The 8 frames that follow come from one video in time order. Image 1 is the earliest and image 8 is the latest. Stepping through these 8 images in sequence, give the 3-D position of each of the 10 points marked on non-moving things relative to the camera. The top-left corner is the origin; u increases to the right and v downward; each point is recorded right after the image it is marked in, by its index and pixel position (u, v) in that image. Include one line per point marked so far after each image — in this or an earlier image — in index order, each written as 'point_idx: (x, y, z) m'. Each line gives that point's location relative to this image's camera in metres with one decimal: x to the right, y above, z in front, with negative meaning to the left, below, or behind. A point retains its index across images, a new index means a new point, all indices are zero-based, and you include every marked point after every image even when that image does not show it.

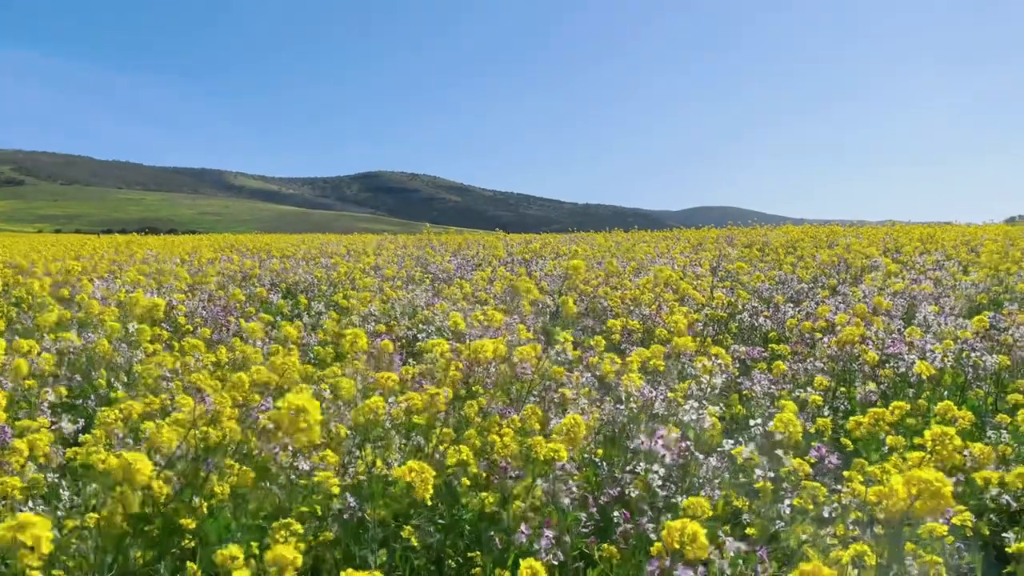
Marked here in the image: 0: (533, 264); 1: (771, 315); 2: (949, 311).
0: (+0.3, +0.4, +12.7) m
1: (+2.5, -0.3, +8.3) m
2: (+4.6, -0.2, +8.8) m
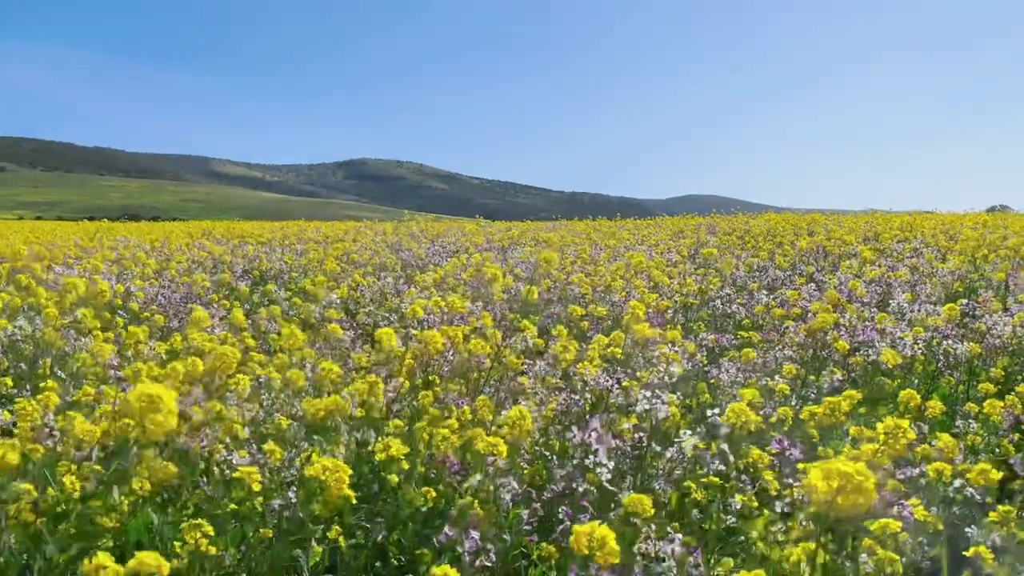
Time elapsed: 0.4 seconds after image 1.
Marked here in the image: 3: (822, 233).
0: (0.0, +0.6, +12.6) m
1: (+2.3, -0.1, +8.2) m
2: (+4.3, -0.1, +8.7) m
3: (+6.4, +1.1, +17.3) m
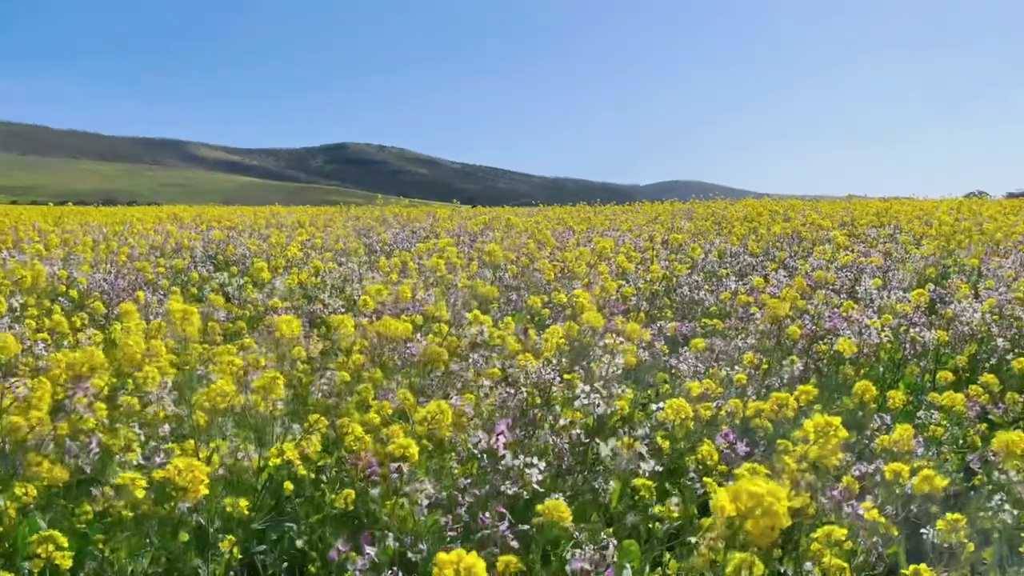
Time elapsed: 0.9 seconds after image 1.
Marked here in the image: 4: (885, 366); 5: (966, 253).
0: (-0.5, +0.8, +12.3) m
1: (+1.9, 0.0, +8.0) m
2: (+3.9, 0.0, +8.6) m
3: (+5.9, +1.4, +17.2) m
4: (+2.5, -0.5, +5.7) m
5: (+5.8, +0.5, +10.7) m
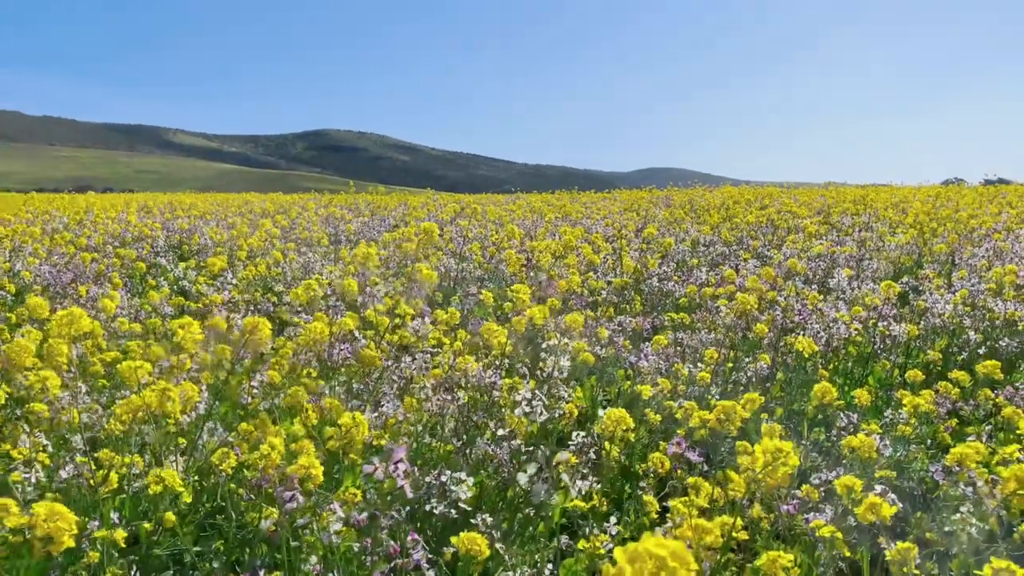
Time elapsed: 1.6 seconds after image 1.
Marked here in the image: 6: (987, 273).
0: (-0.9, +0.9, +12.1) m
1: (+1.6, +0.1, +7.8) m
2: (+3.6, +0.1, +8.4) m
3: (+5.3, +1.7, +17.0) m
4: (+2.3, -0.5, +5.5) m
5: (+5.4, +0.6, +10.6) m
6: (+4.2, +0.1, +7.4) m
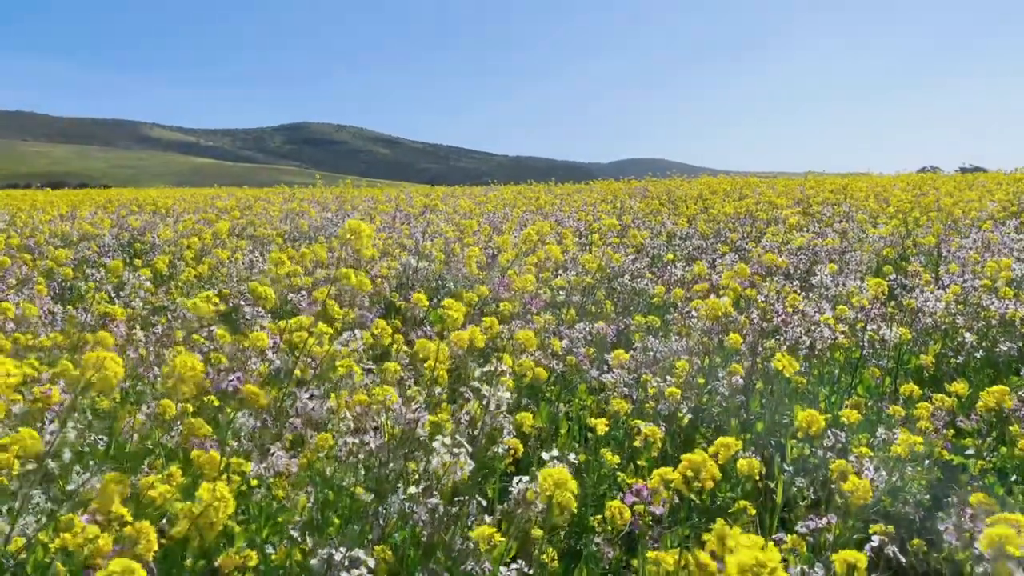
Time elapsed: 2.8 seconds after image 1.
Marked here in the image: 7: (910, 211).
0: (-1.3, +0.9, +11.5) m
1: (+1.2, +0.1, +7.3) m
2: (+3.2, +0.2, +7.9) m
3: (+4.8, +1.8, +16.6) m
4: (+2.0, -0.5, +5.0) m
5: (+5.0, +0.7, +10.1) m
6: (+3.9, +0.2, +6.9) m
7: (+5.8, +1.1, +12.1) m
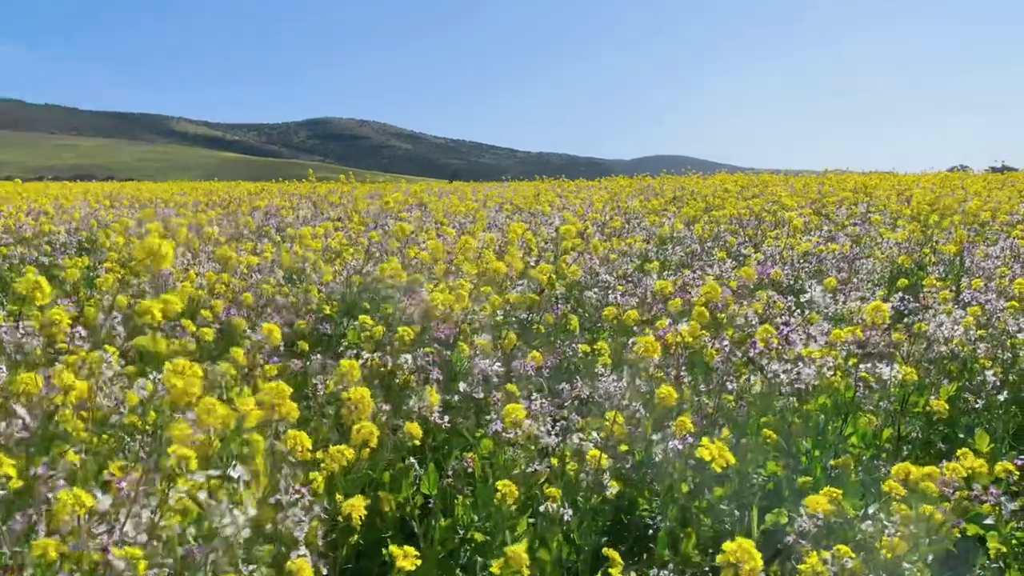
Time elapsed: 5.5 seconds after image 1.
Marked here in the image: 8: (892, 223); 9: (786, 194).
0: (-1.6, +0.9, +10.6) m
1: (+0.9, 0.0, +6.4) m
2: (+2.9, +0.1, +6.9) m
3: (+4.7, +1.7, +15.5) m
4: (+1.6, -0.6, +4.1) m
5: (+4.7, +0.6, +9.1) m
6: (+3.5, 0.0, +5.9) m
7: (+5.5, +1.0, +11.0) m
8: (+4.8, +0.8, +10.7) m
9: (+5.0, +1.7, +15.3) m
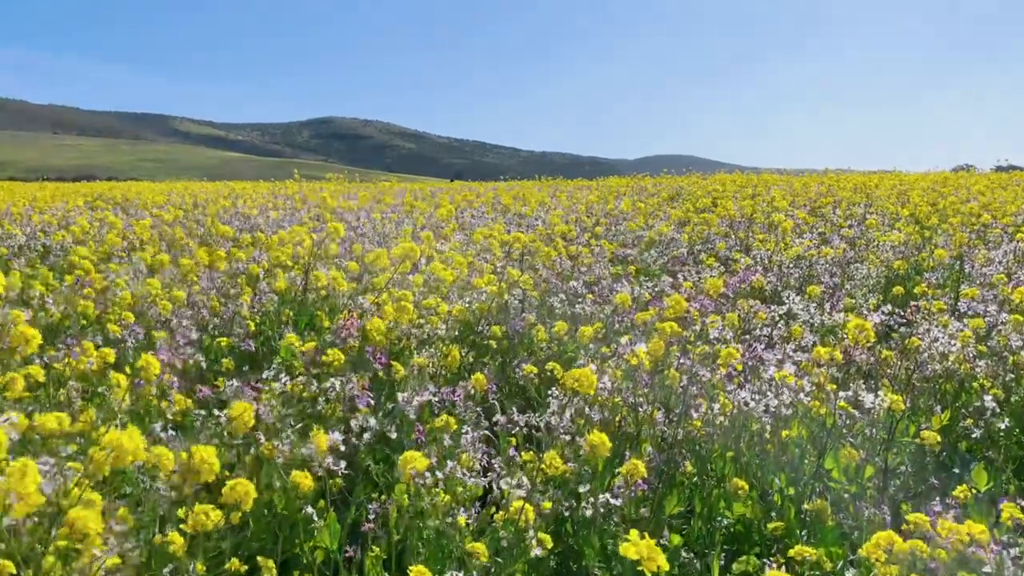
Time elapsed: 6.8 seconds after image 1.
0: (-1.8, +0.8, +10.2) m
1: (+0.6, -0.1, +5.9) m
2: (+2.6, 0.0, +6.5) m
3: (+4.5, +1.6, +15.1) m
4: (+1.3, -0.6, +3.6) m
5: (+4.4, +0.5, +8.6) m
6: (+3.2, 0.0, +5.5) m
7: (+5.3, +0.9, +10.6) m
8: (+4.6, +0.8, +10.2) m
9: (+4.7, +1.6, +14.8) m
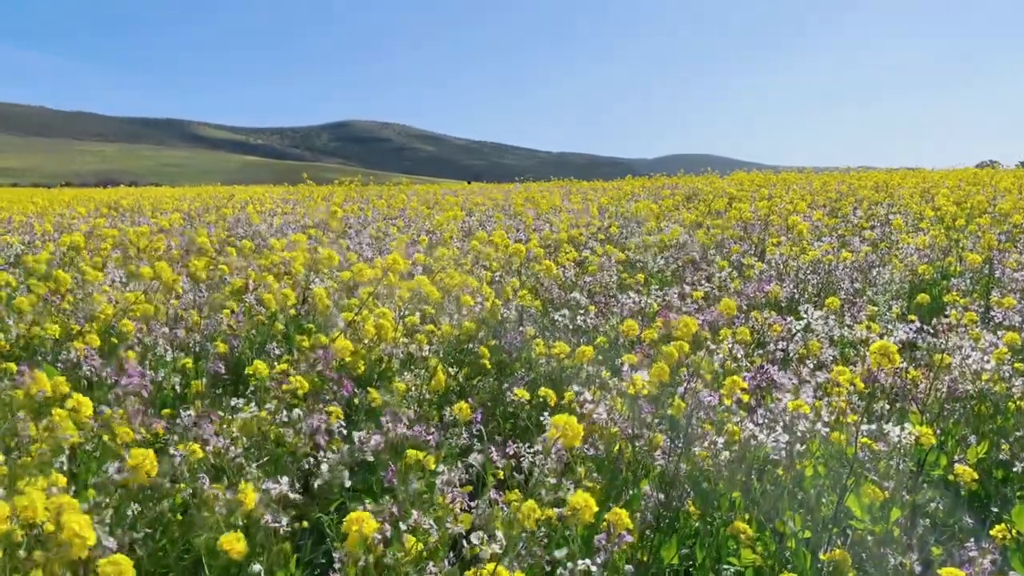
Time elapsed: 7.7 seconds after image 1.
0: (-1.7, +0.7, +9.9) m
1: (+0.6, -0.1, +5.5) m
2: (+2.6, -0.1, +6.1) m
3: (+4.6, +1.6, +14.6) m
4: (+1.2, -0.7, +3.2) m
5: (+4.5, +0.5, +8.2) m
6: (+3.2, -0.1, +5.0) m
7: (+5.4, +0.9, +10.1) m
8: (+4.7, +0.7, +9.8) m
9: (+4.9, +1.6, +14.3) m
